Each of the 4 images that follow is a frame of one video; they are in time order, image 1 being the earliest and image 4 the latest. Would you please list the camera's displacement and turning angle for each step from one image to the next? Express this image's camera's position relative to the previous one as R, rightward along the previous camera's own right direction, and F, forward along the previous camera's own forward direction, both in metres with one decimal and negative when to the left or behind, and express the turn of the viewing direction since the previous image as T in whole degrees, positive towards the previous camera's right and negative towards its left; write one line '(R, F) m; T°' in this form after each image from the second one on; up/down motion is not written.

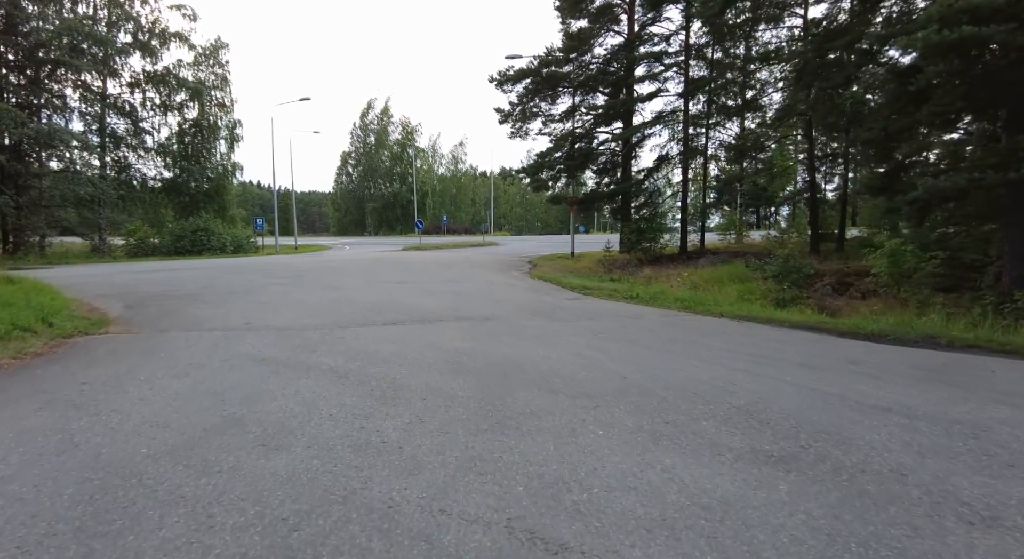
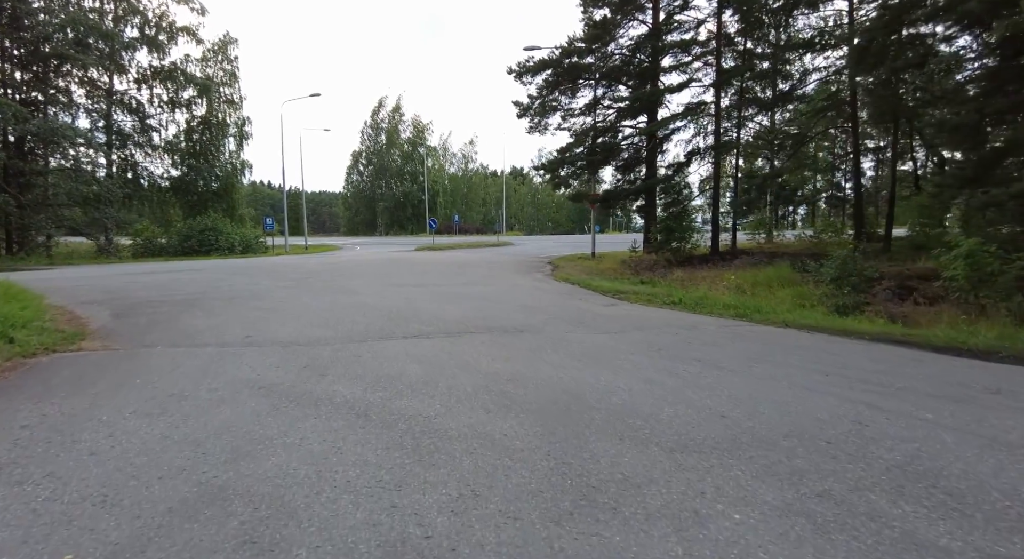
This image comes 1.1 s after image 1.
(-0.5, +1.3) m; -1°
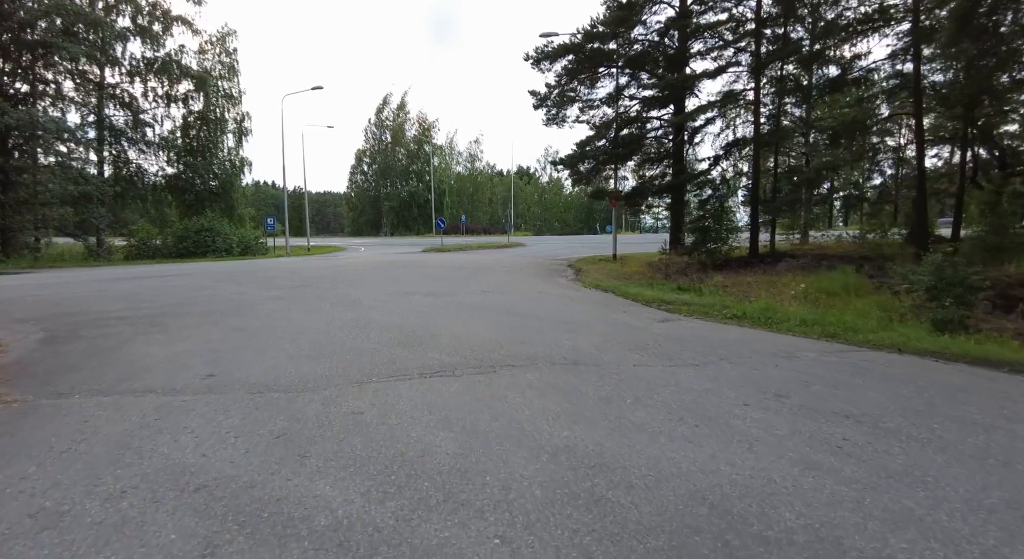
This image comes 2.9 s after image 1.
(-0.5, +2.1) m; 0°
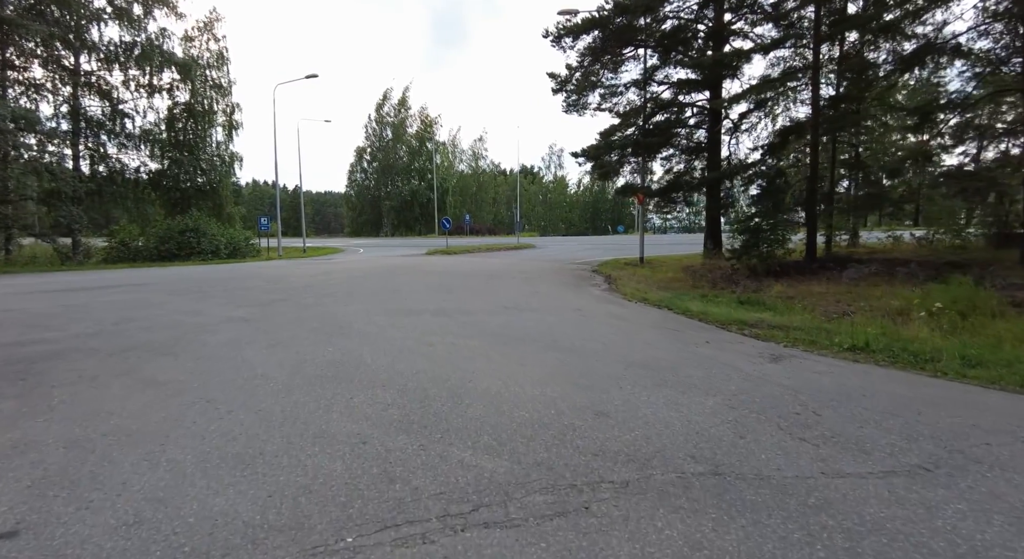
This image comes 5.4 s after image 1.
(-0.6, +3.0) m; 0°
